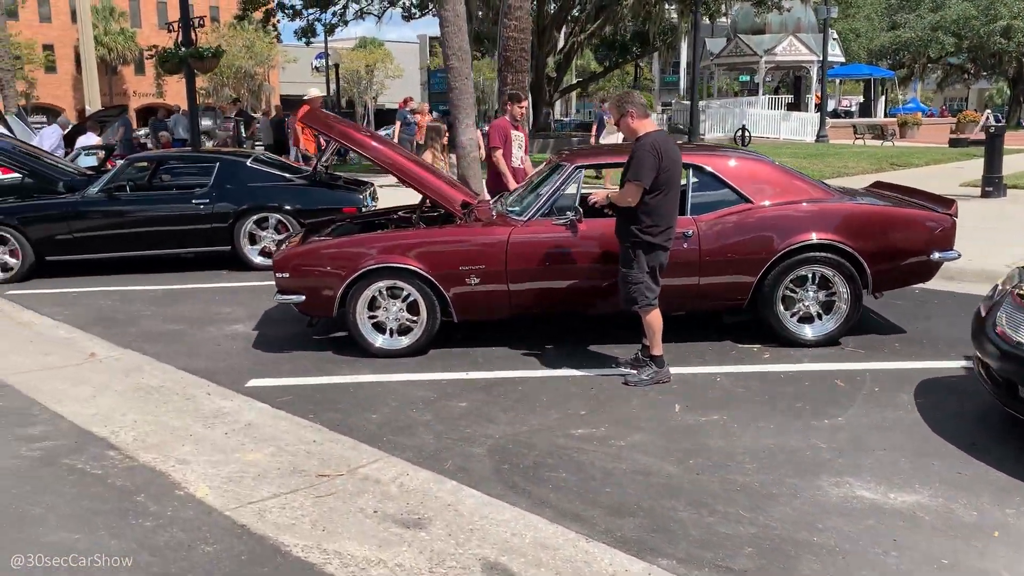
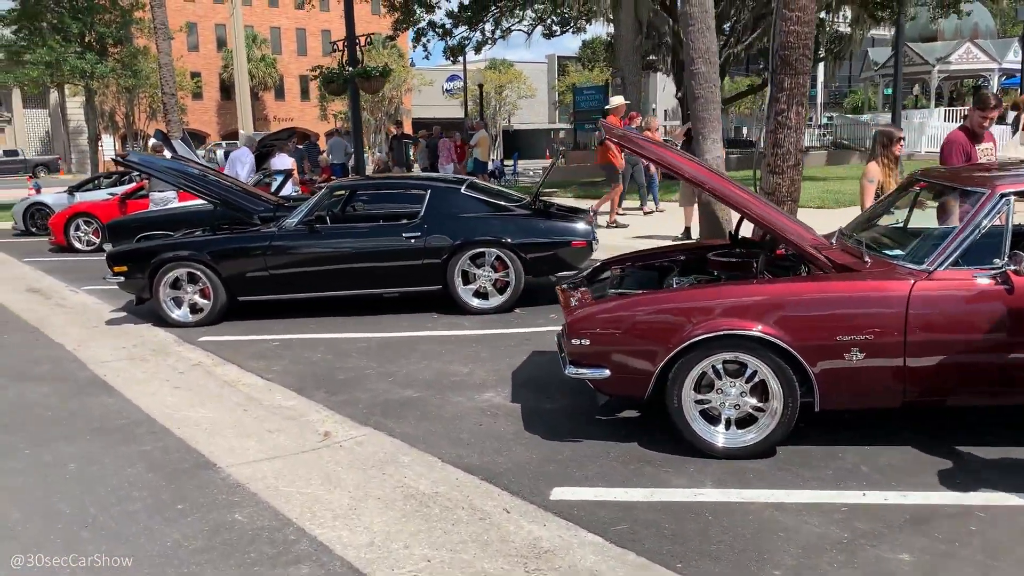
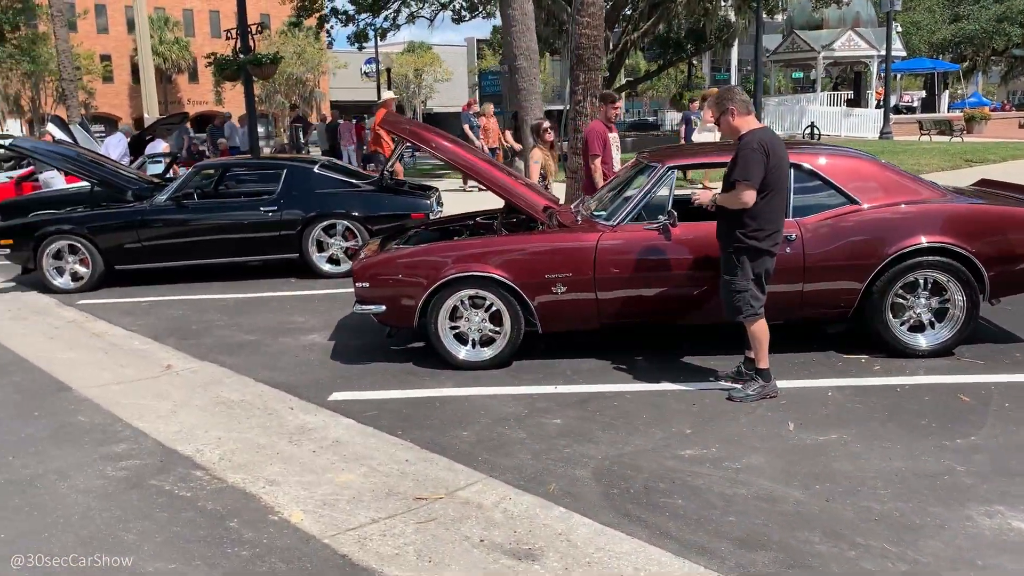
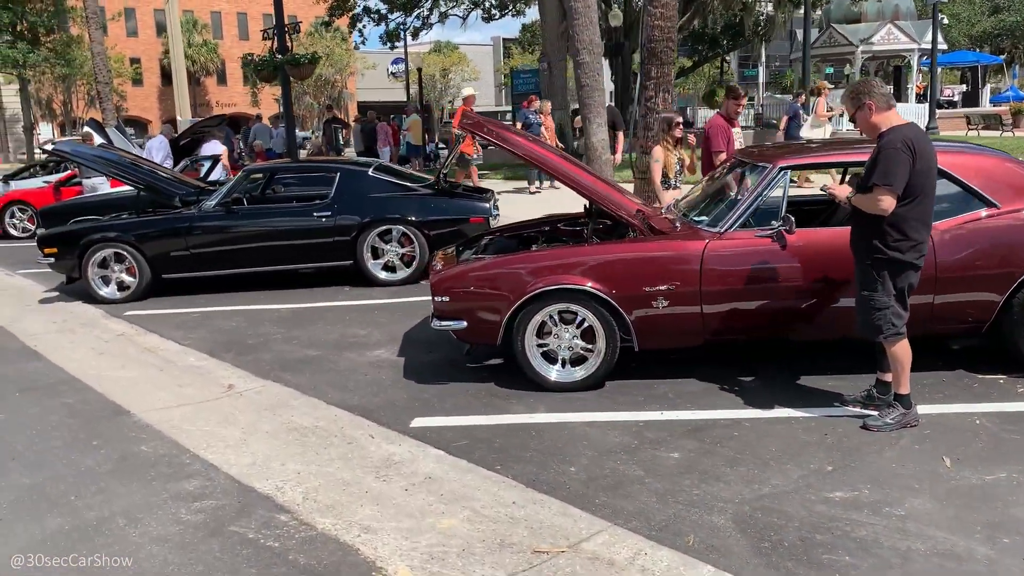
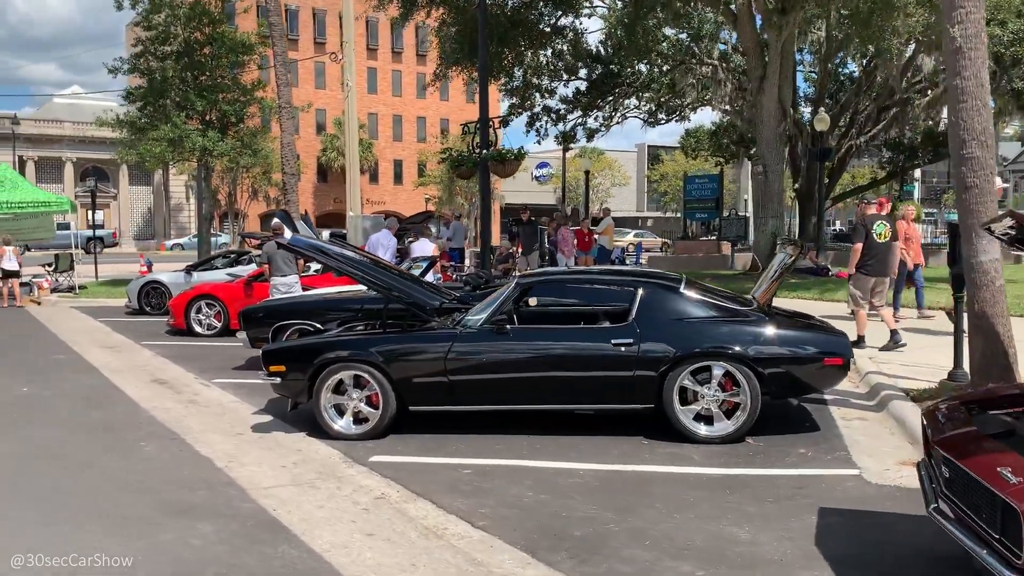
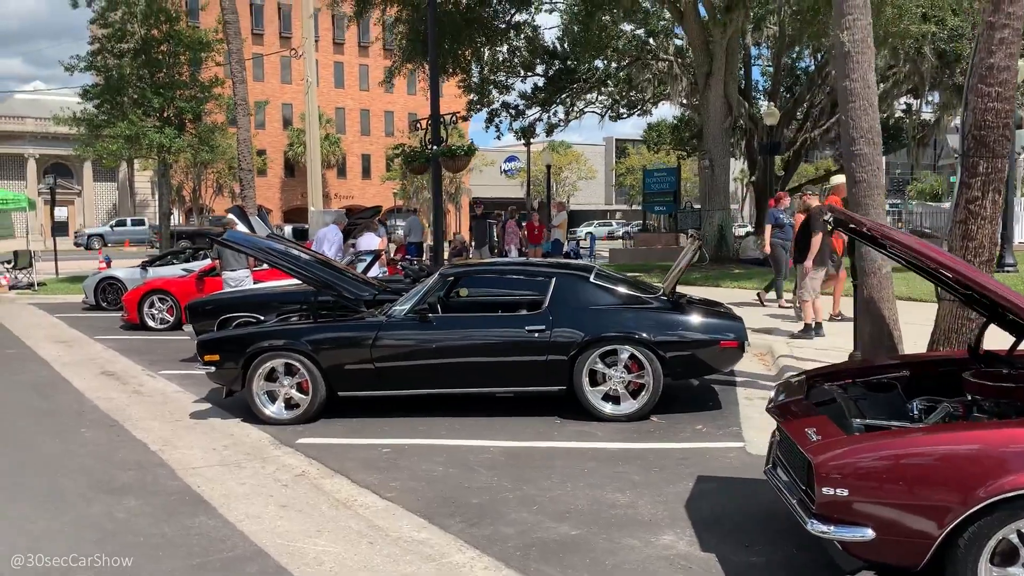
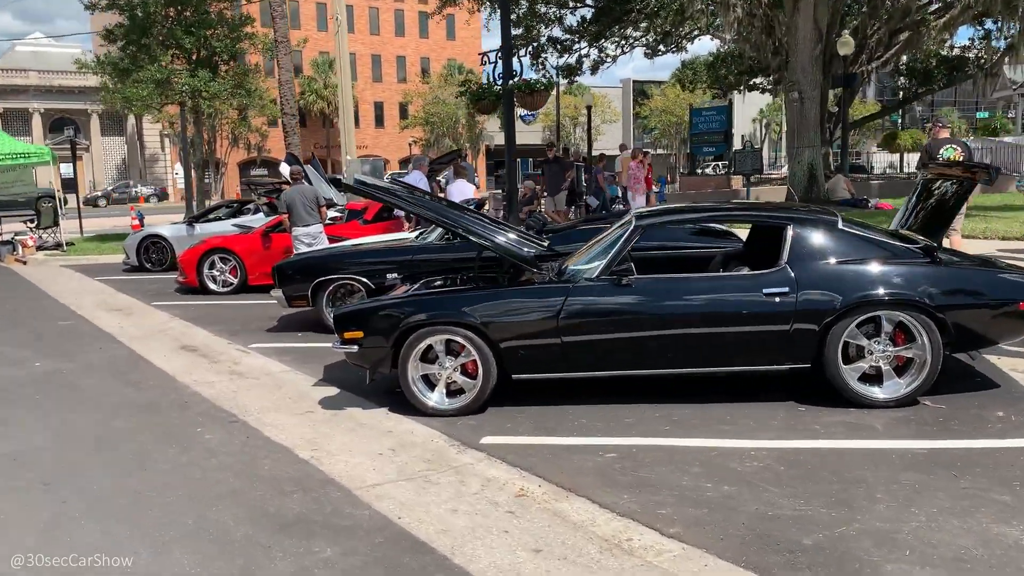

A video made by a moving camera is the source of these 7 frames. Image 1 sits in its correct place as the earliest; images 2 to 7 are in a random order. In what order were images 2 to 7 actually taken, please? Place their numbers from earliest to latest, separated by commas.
3, 4, 2, 6, 5, 7
